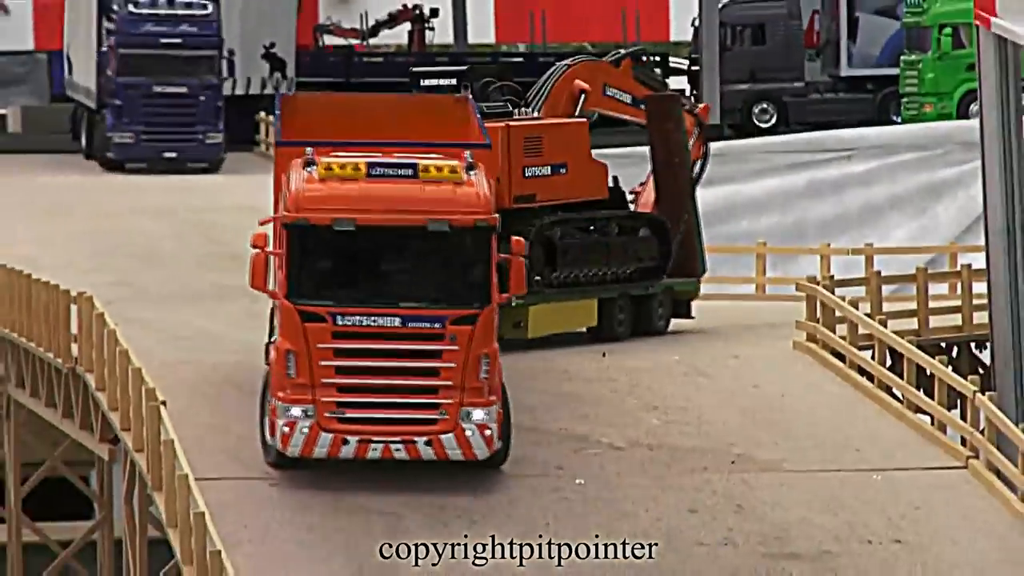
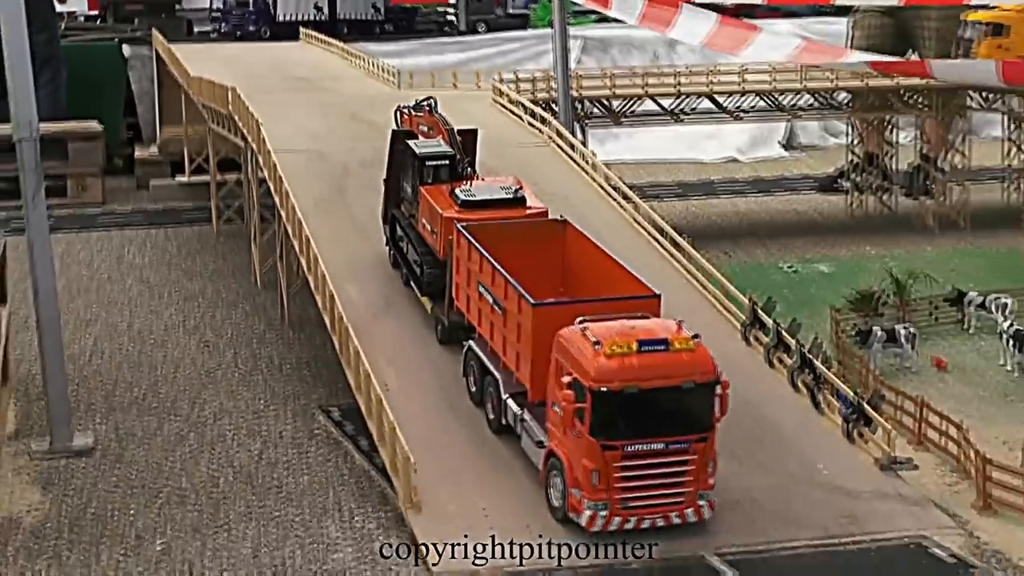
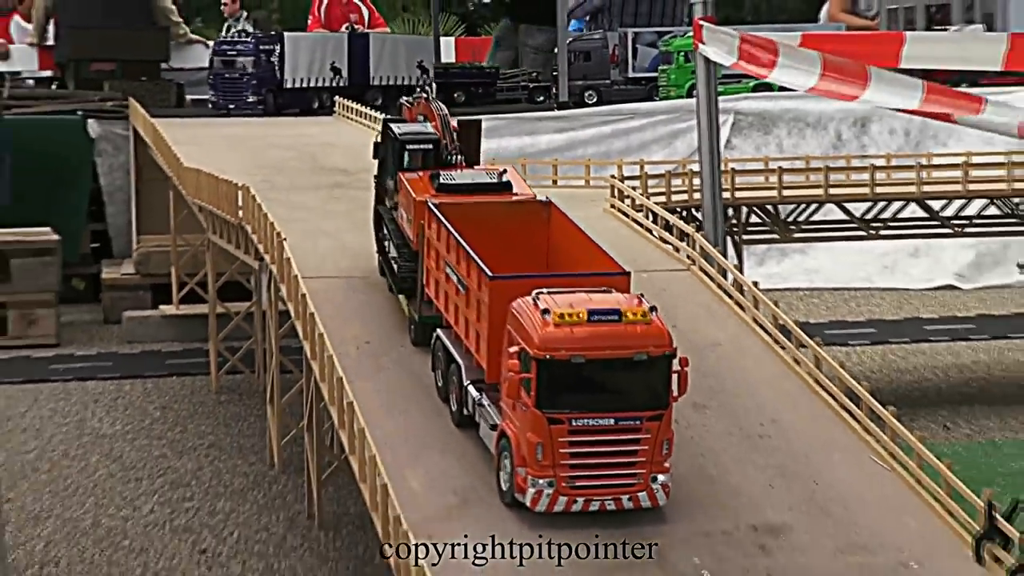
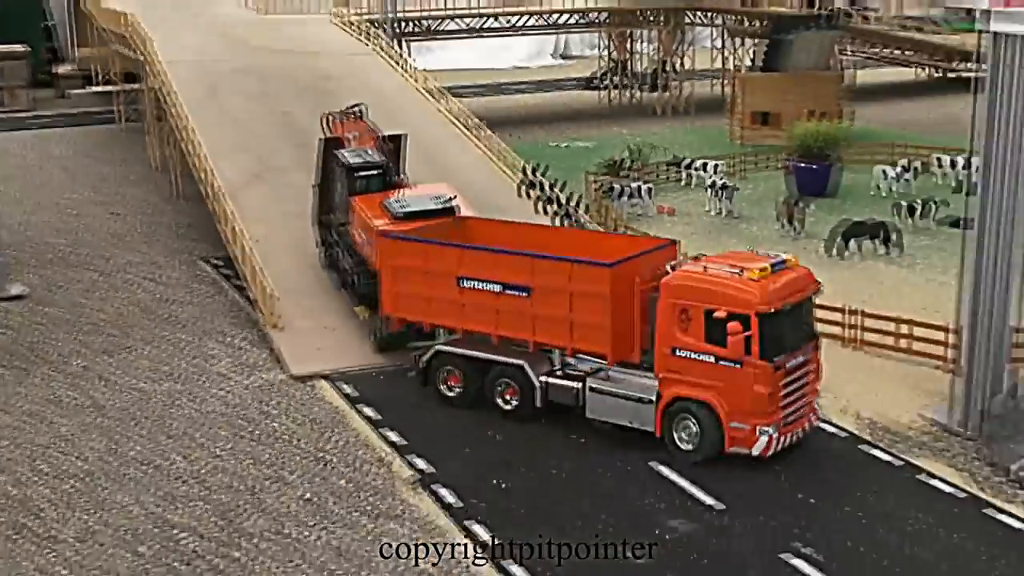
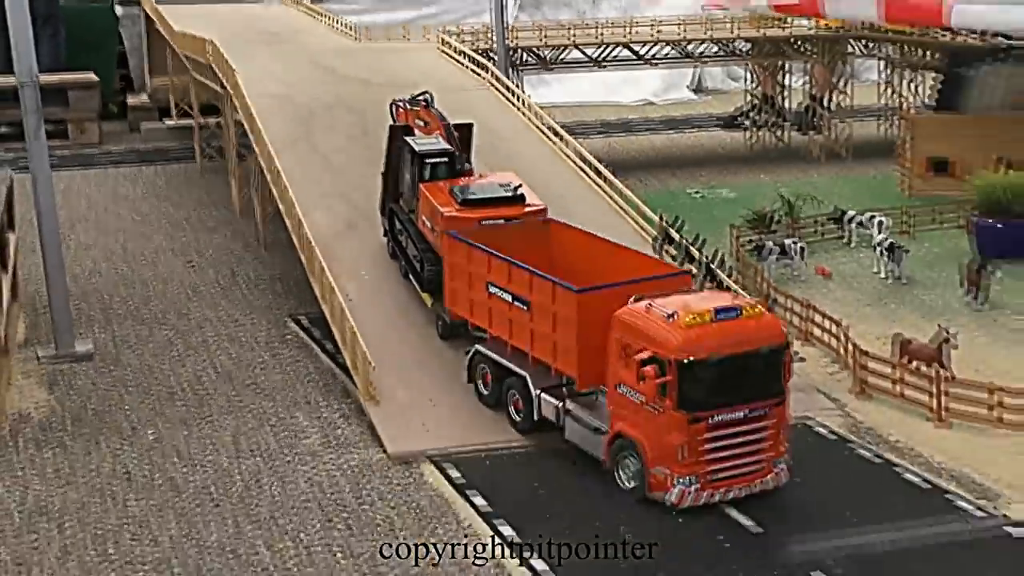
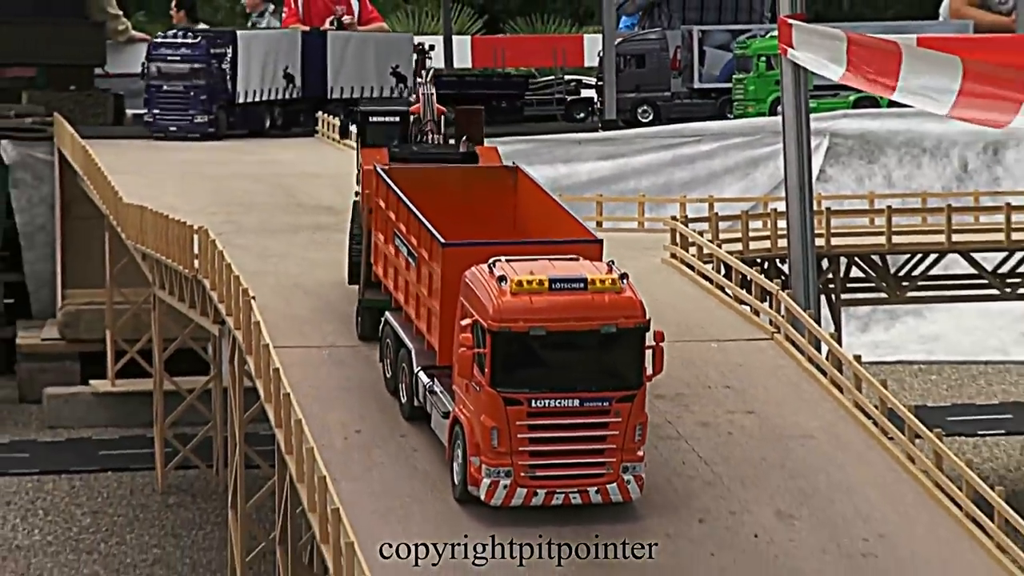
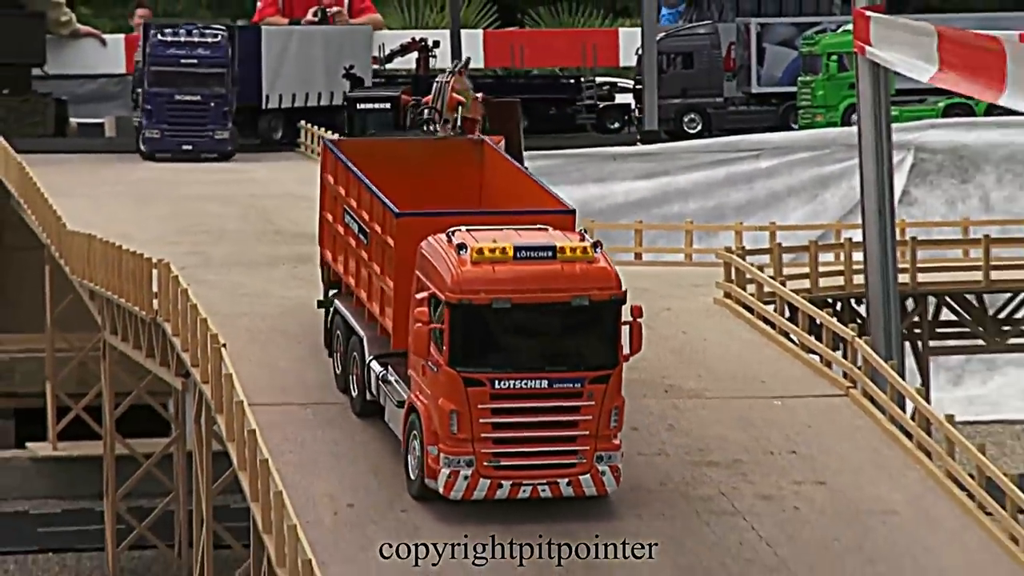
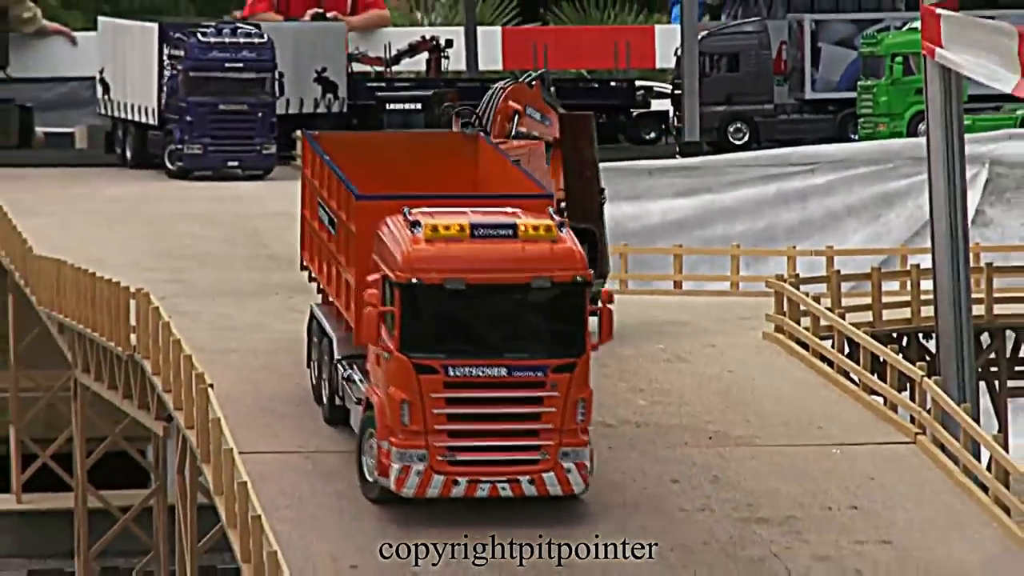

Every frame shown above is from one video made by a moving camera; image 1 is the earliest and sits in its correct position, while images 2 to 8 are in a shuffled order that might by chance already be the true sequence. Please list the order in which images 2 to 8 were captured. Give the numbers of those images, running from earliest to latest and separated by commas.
8, 7, 6, 3, 2, 5, 4
